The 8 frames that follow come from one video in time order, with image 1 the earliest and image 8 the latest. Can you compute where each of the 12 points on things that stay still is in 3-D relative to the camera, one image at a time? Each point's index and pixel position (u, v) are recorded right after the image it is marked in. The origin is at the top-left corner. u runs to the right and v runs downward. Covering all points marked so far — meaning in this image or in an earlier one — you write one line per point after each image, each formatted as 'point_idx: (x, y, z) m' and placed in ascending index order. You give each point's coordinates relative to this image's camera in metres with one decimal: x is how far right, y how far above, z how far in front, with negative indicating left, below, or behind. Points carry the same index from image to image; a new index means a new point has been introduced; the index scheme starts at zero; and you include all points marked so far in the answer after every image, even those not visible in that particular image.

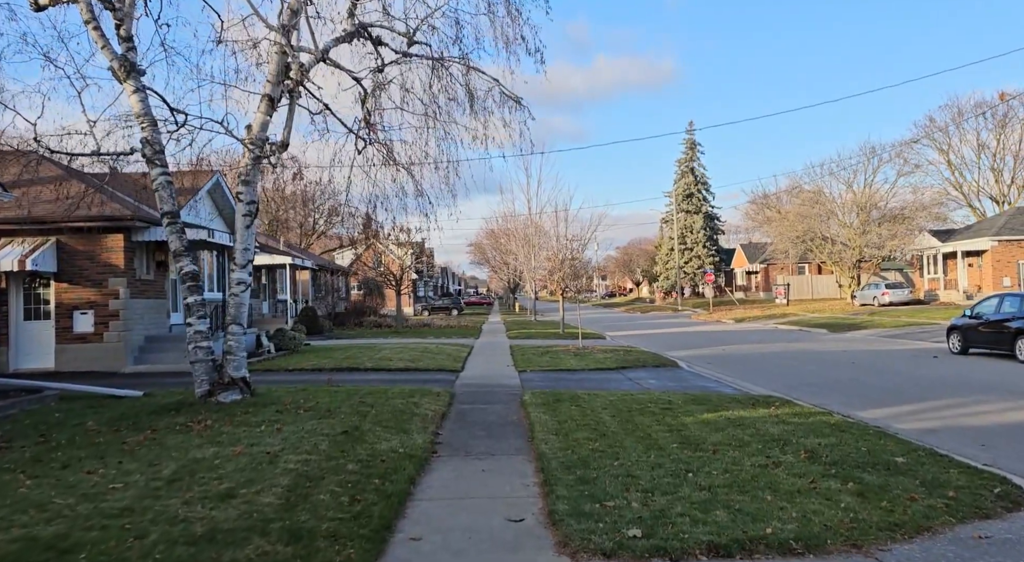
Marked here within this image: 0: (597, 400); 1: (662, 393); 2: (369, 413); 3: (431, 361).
0: (+1.3, -1.8, +10.2) m
1: (+2.4, -1.8, +10.9) m
2: (-1.8, -1.7, +8.4) m
3: (-2.0, -1.9, +16.4) m
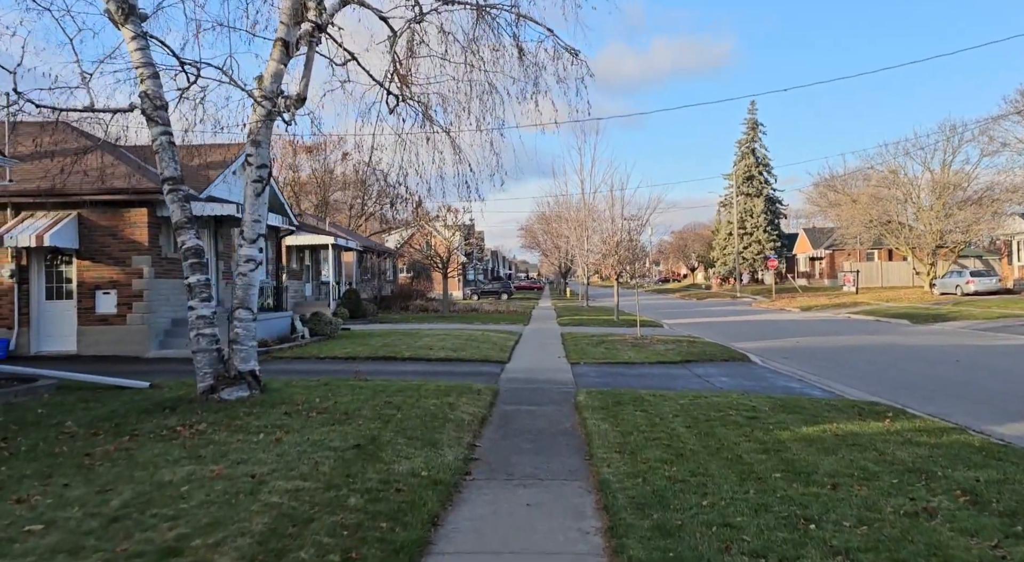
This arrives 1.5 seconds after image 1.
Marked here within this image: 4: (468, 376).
0: (+2.0, -1.6, +8.6) m
1: (+3.2, -1.6, +9.2) m
2: (-1.2, -1.4, +7.0) m
3: (-0.8, -1.5, +15.0) m
4: (-0.8, -1.7, +11.9) m
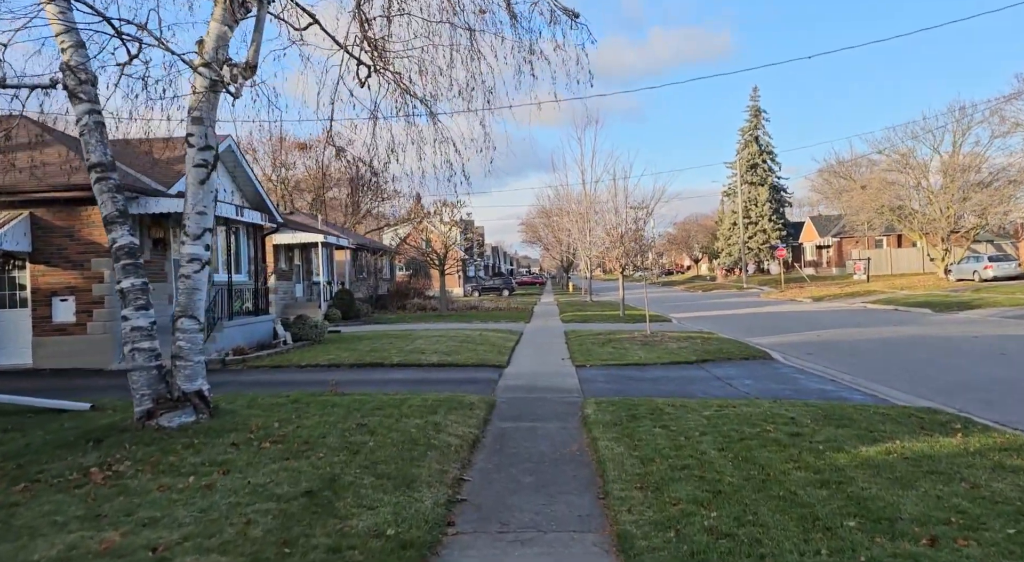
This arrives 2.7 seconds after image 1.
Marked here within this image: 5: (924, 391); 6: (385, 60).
0: (+1.9, -1.5, +7.4) m
1: (+3.1, -1.5, +8.0) m
2: (-1.3, -1.4, +5.8) m
3: (-0.8, -1.5, +13.8) m
4: (-0.8, -1.6, +10.7) m
5: (+5.8, -1.6, +9.5) m
6: (-1.5, +2.6, +7.9) m
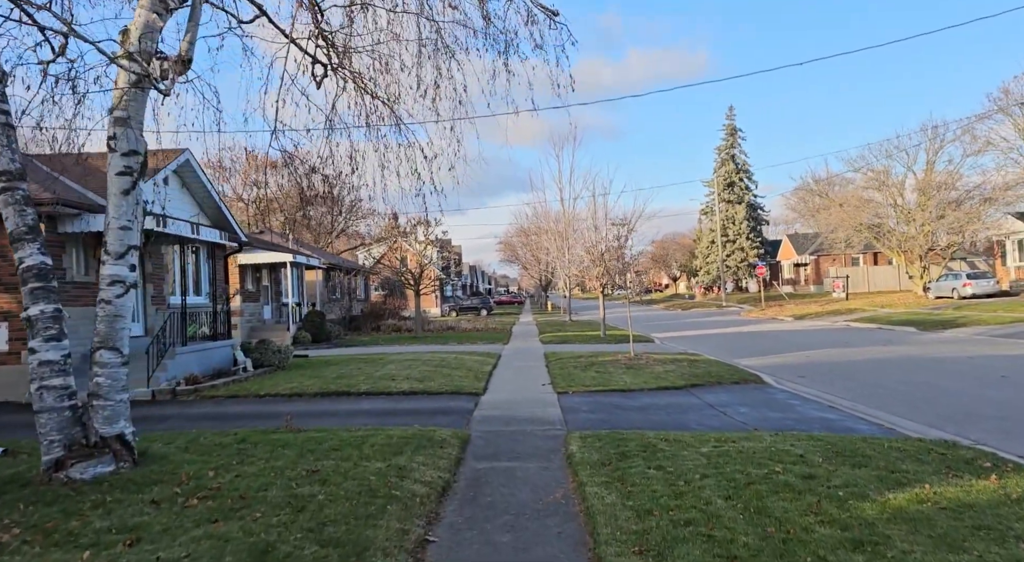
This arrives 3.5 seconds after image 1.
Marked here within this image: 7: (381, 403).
0: (+1.7, -1.7, +6.6) m
1: (+2.9, -1.7, +7.2) m
2: (-1.5, -1.6, +4.9) m
3: (-1.3, -1.9, +12.9) m
4: (-1.1, -1.9, +9.8) m
5: (+5.5, -1.8, +8.8) m
6: (-1.8, +2.3, +7.1) m
7: (-2.1, -2.0, +10.9) m
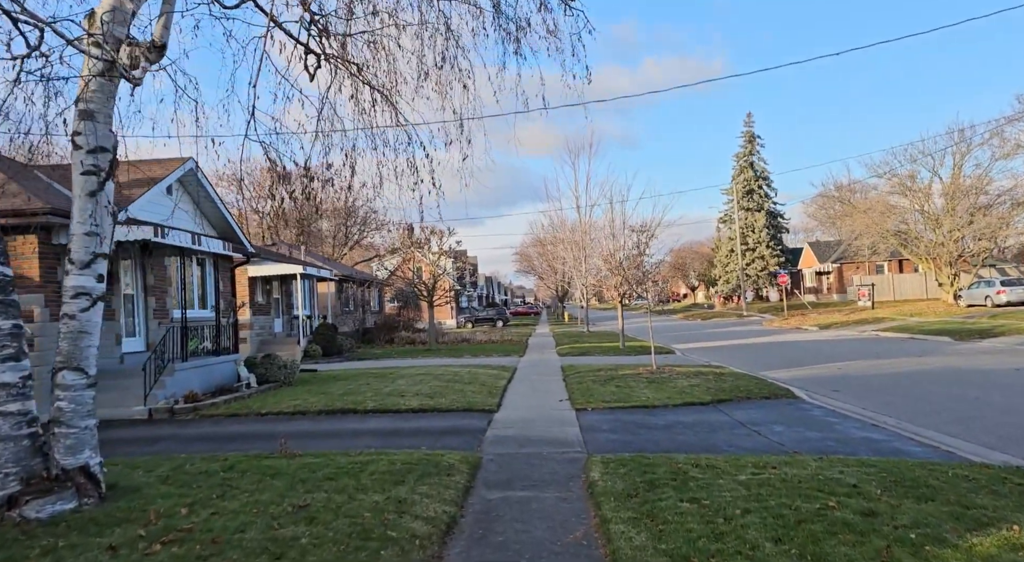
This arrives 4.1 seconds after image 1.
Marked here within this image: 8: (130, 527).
0: (+1.8, -1.8, +5.8) m
1: (+3.0, -1.8, +6.4) m
2: (-1.4, -1.7, +4.2) m
3: (-1.0, -2.1, +12.2) m
4: (-0.9, -2.1, +9.1) m
5: (+5.7, -1.9, +8.0) m
6: (-1.6, +2.2, +6.5) m
7: (-1.9, -2.1, +10.3) m
8: (-2.6, -1.6, +4.6) m
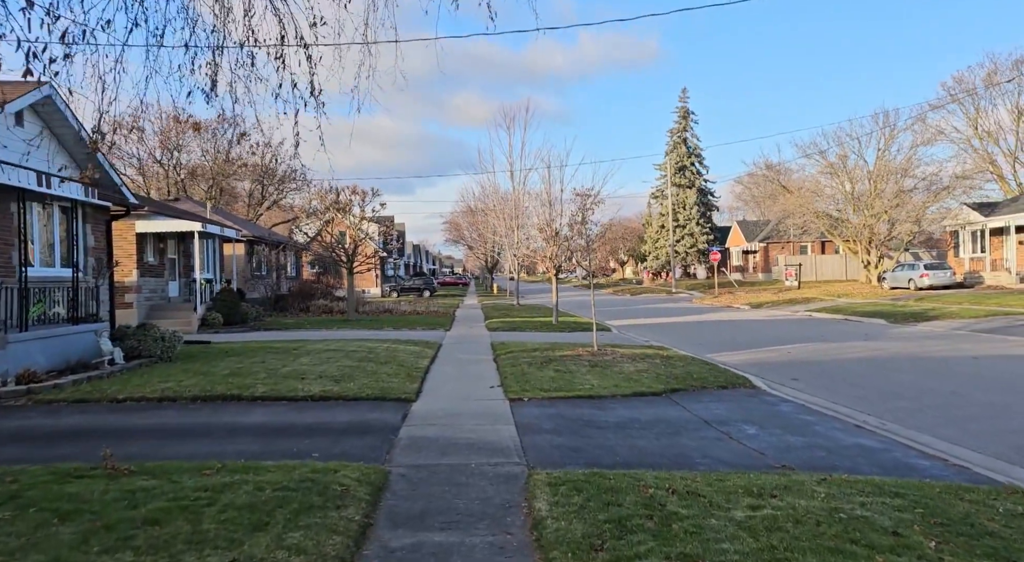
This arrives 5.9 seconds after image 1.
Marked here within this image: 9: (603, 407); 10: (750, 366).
0: (+1.3, -1.6, +4.2) m
1: (+2.4, -1.6, +5.0) m
2: (-1.7, -1.5, +2.3) m
3: (-2.2, -1.5, +10.3) m
4: (-1.8, -1.6, +7.2) m
5: (+4.9, -1.7, +6.8) m
6: (-2.1, +2.6, +4.3) m
7: (-2.8, -1.6, +8.2) m
8: (-2.9, -1.4, +2.5) m
9: (+1.2, -1.6, +8.9) m
10: (+4.6, -1.6, +13.2) m
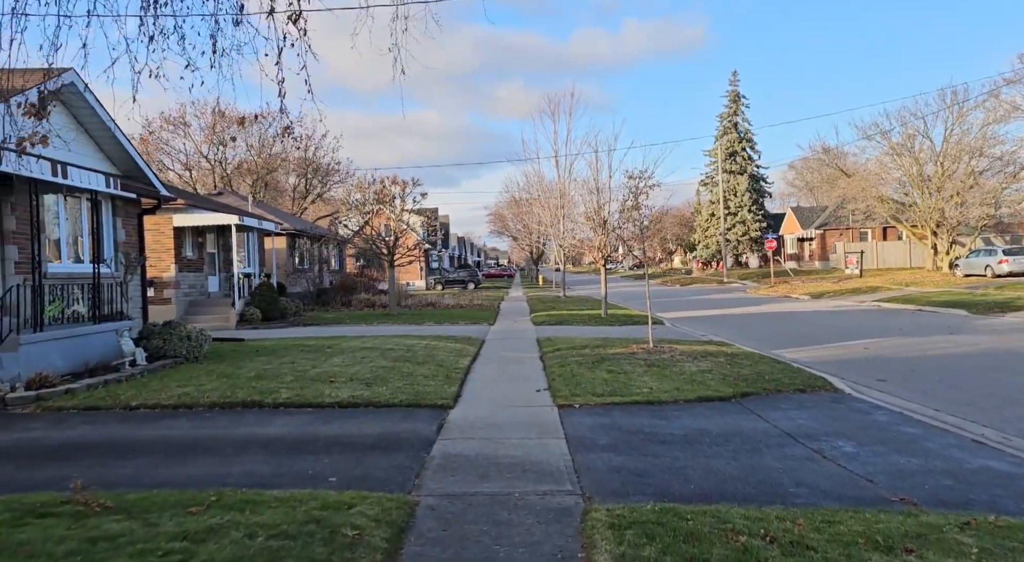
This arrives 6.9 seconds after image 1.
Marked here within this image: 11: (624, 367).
0: (+1.6, -1.5, +3.1) m
1: (+2.7, -1.5, +3.8) m
2: (-1.6, -1.5, +1.4) m
3: (-1.5, -1.4, +9.4) m
4: (-1.3, -1.6, +6.3) m
5: (+5.3, -1.6, +5.4) m
6: (-1.8, +2.6, +3.4) m
7: (-2.3, -1.5, +7.4) m
8: (-2.8, -1.4, +1.7) m
9: (+1.8, -1.5, +7.8) m
10: (+5.4, -1.5, +11.8) m
11: (+1.8, -1.4, +10.7) m
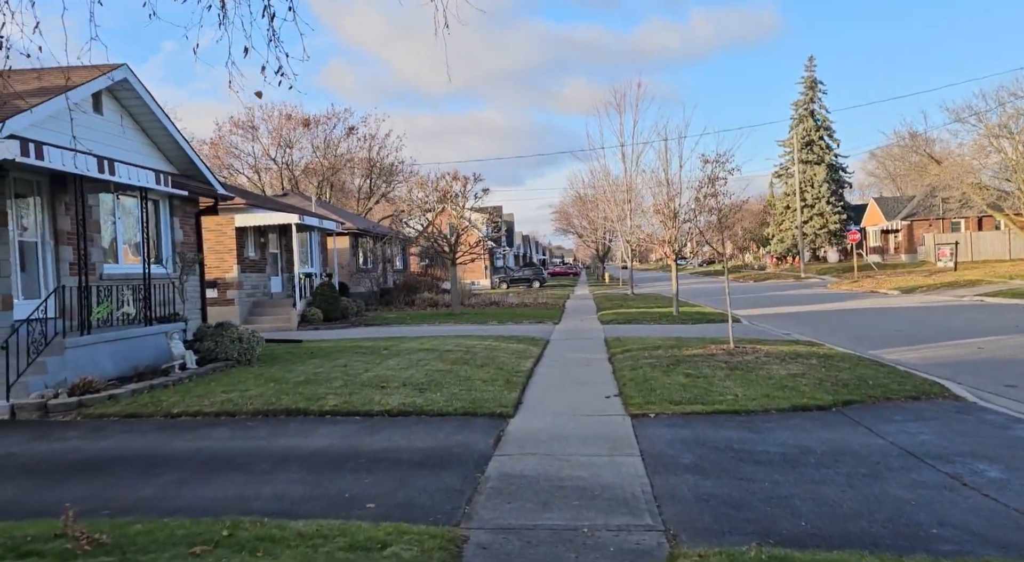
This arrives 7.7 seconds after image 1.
0: (+1.8, -1.4, +2.1) m
1: (+3.0, -1.4, +2.6) m
2: (-1.5, -1.4, +0.7) m
3: (-0.7, -1.4, +8.6) m
4: (-0.8, -1.5, +5.6) m
5: (+5.7, -1.5, +4.0) m
6: (-1.6, +2.6, +2.7) m
7: (-1.7, -1.5, +6.7) m
8: (-2.7, -1.4, +1.1) m
9: (+2.4, -1.5, +6.7) m
10: (+6.5, -1.3, +10.4) m
11: (+2.7, -1.3, +9.7) m
